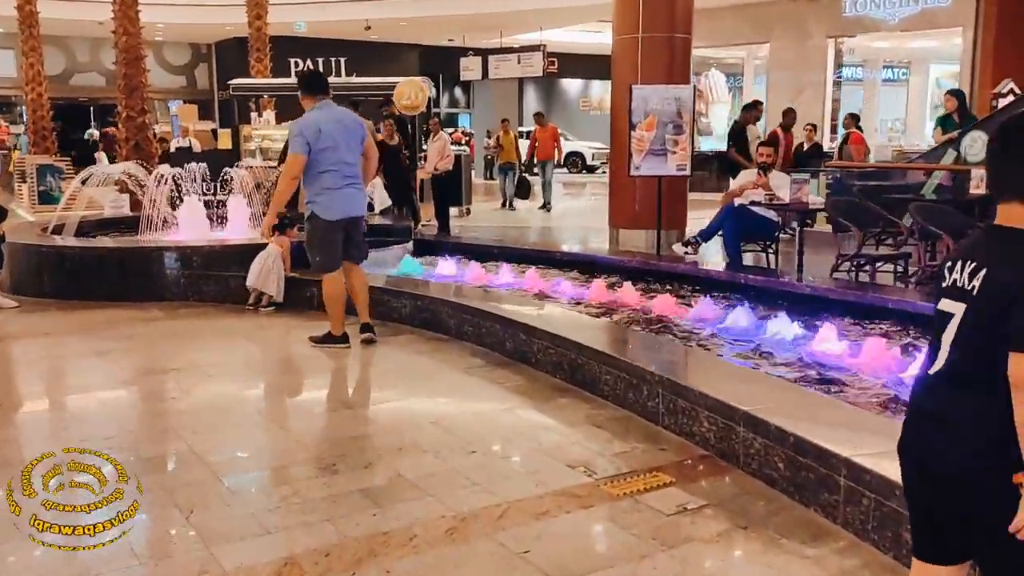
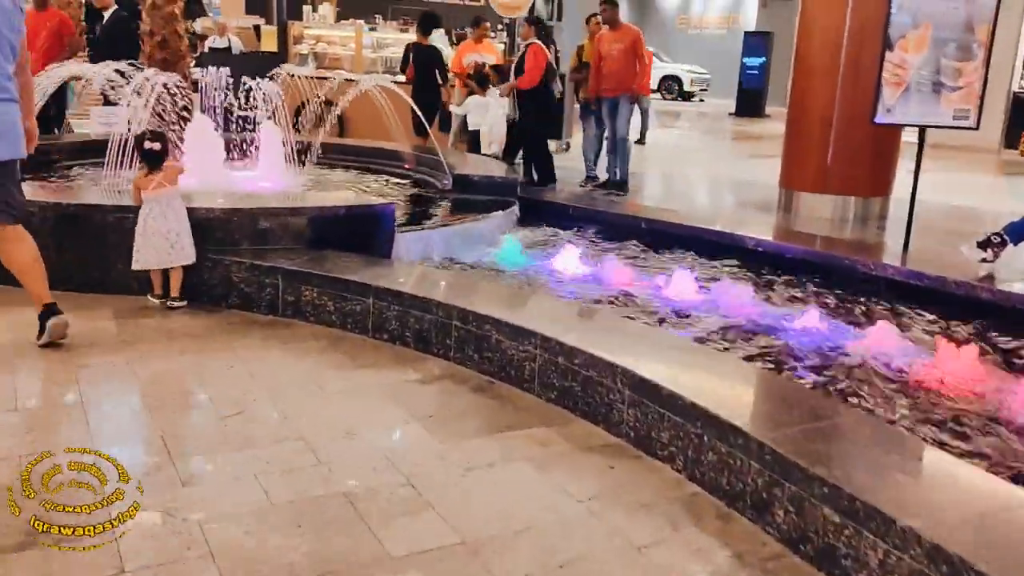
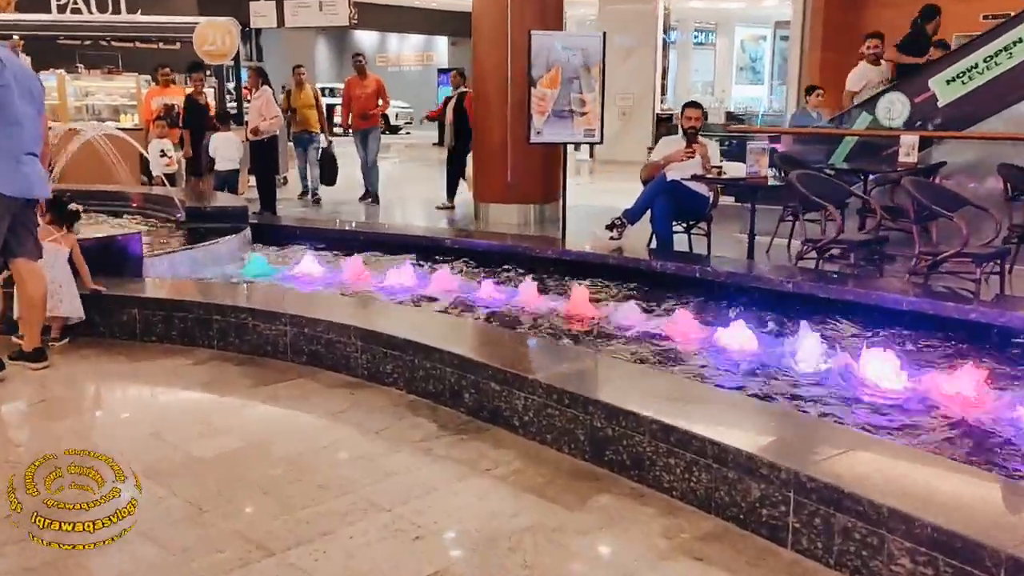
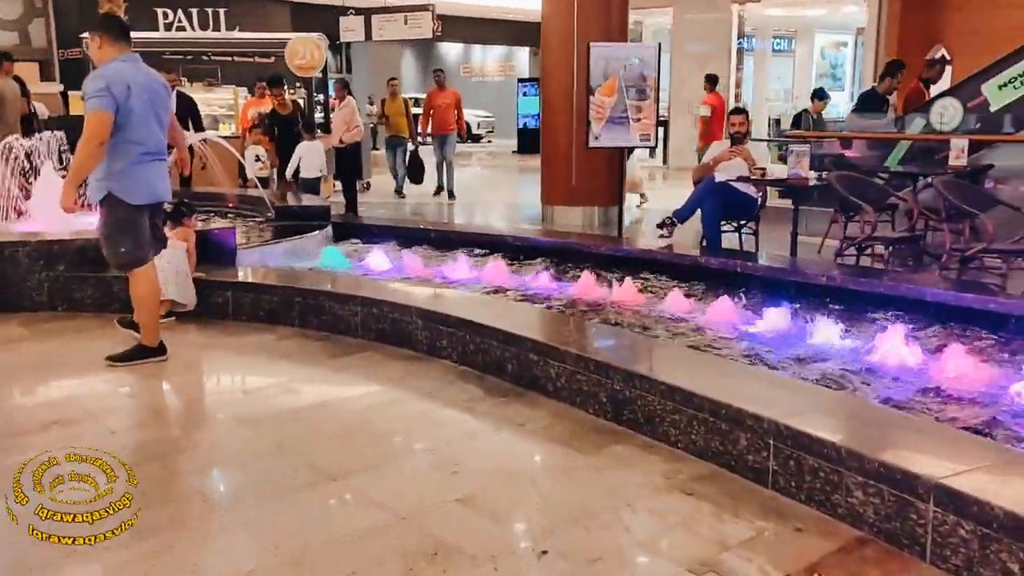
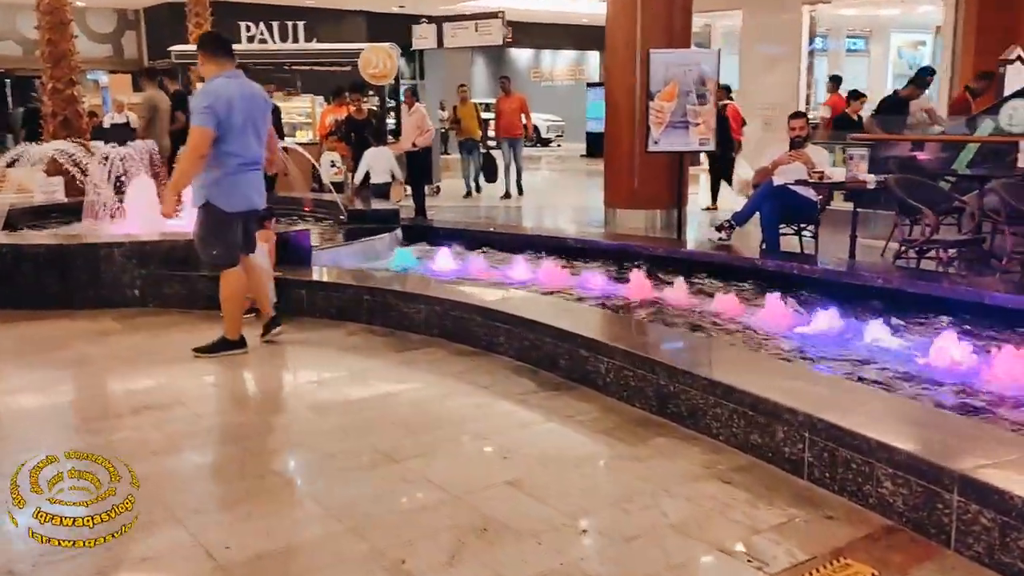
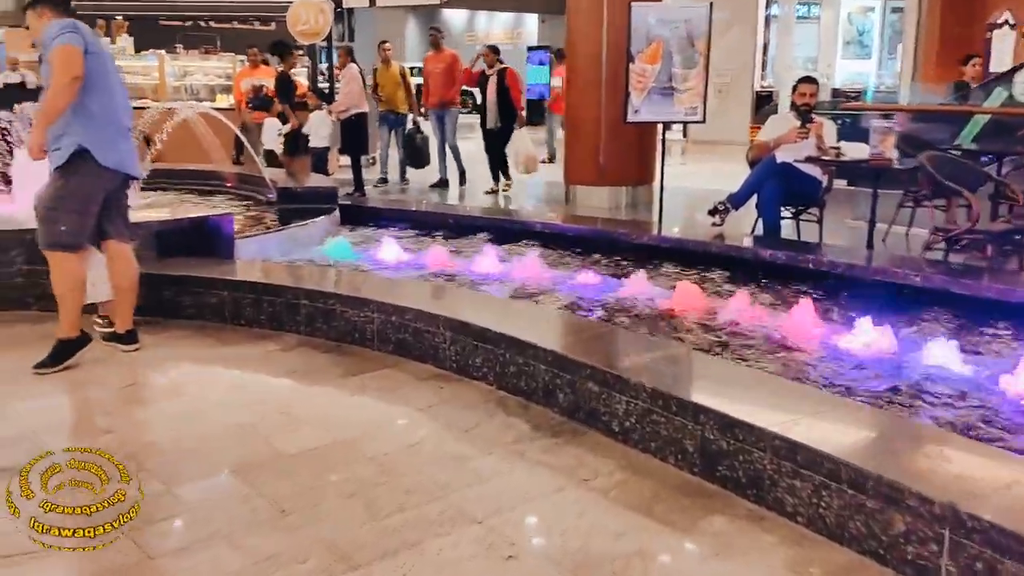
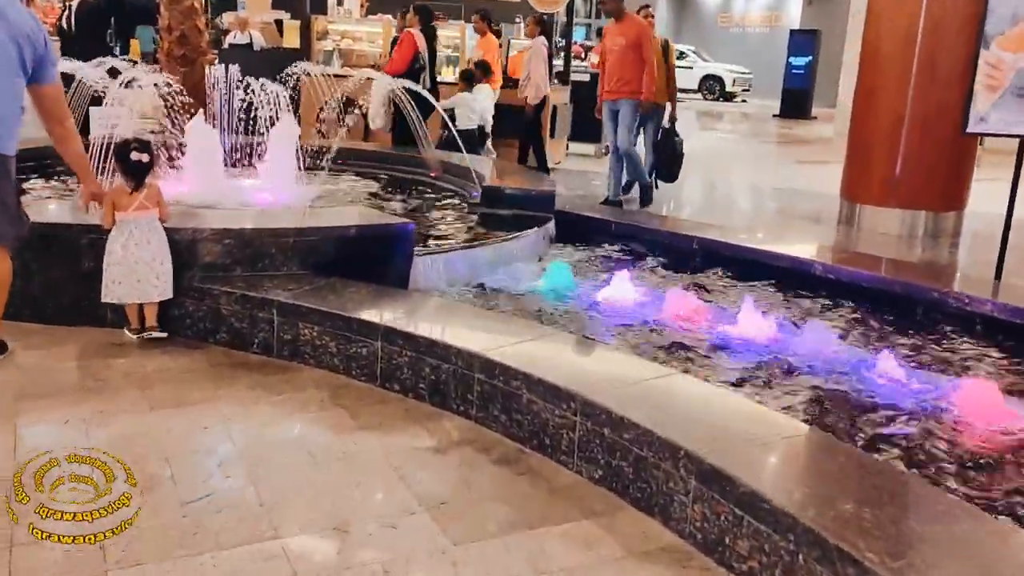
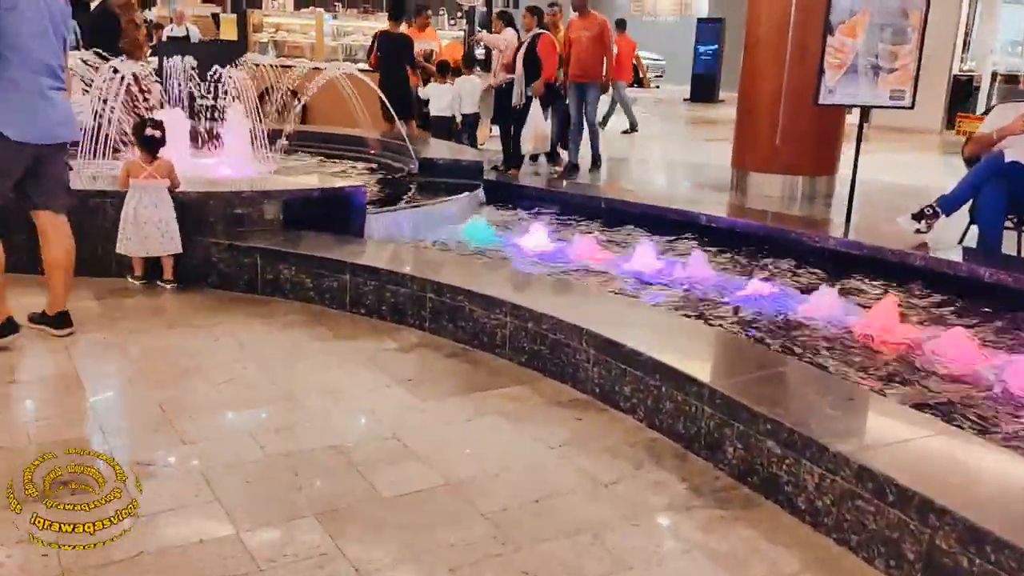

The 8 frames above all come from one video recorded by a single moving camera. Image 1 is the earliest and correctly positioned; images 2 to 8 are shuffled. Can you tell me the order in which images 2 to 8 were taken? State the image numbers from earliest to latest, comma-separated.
5, 4, 3, 6, 8, 2, 7
